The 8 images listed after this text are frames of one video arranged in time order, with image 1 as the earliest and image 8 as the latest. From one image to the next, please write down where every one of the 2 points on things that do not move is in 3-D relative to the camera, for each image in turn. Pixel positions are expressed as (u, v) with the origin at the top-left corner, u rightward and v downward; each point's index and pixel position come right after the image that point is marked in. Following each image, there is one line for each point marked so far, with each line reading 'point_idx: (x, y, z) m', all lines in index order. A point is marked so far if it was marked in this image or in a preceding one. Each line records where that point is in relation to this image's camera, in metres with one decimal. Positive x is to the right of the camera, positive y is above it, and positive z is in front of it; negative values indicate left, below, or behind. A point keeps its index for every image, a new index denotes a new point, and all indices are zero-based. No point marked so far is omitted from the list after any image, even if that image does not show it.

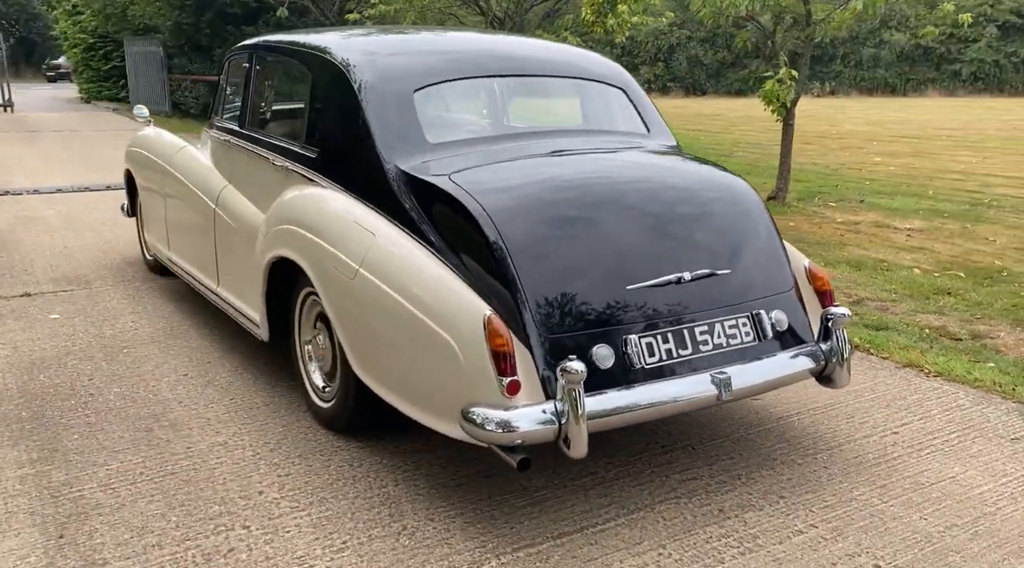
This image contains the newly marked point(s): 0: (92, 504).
0: (-1.6, -0.8, +3.4) m
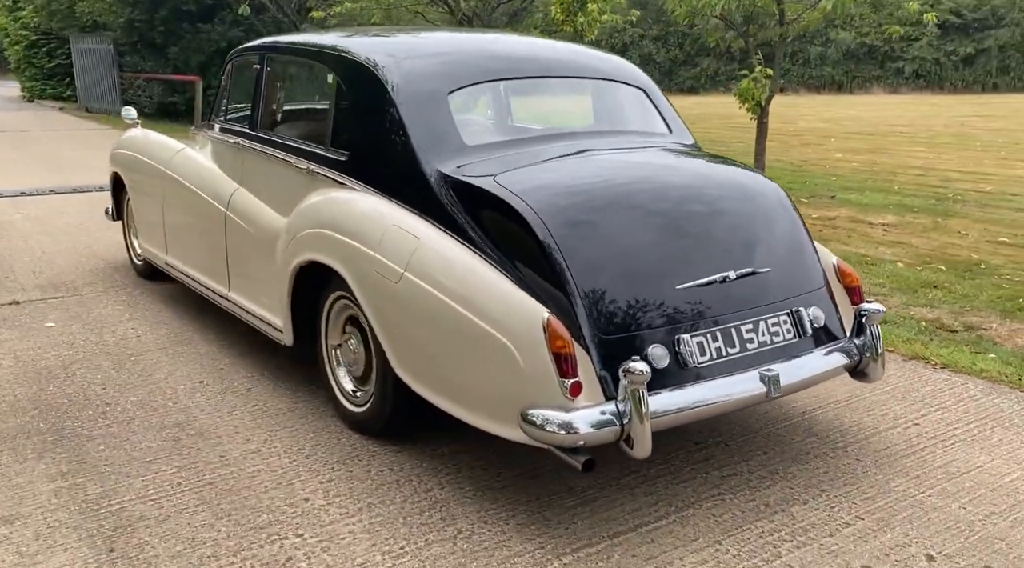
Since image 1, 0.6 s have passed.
0: (-1.4, -0.9, +3.4) m
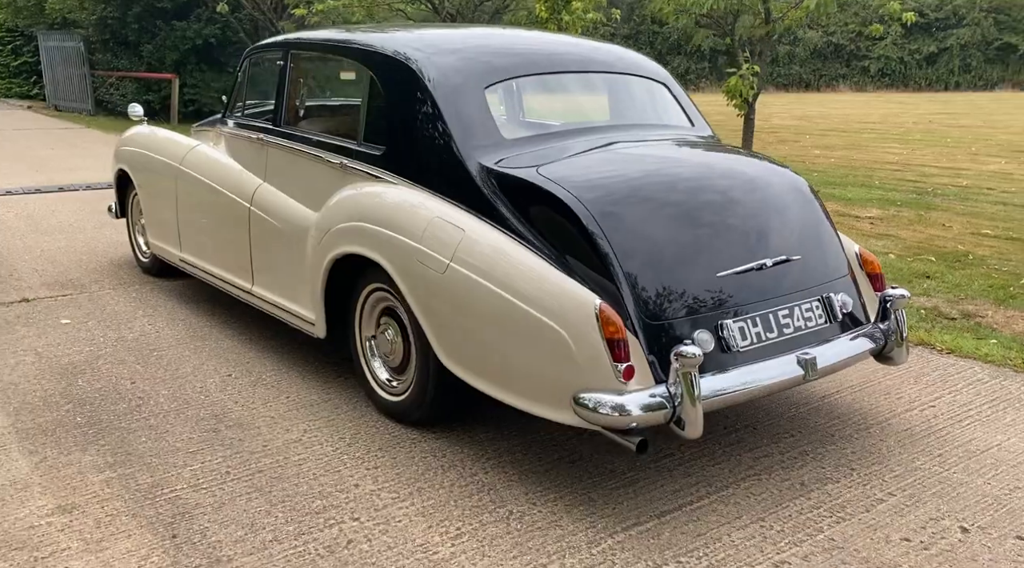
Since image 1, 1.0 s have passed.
0: (-1.2, -0.8, +3.4) m
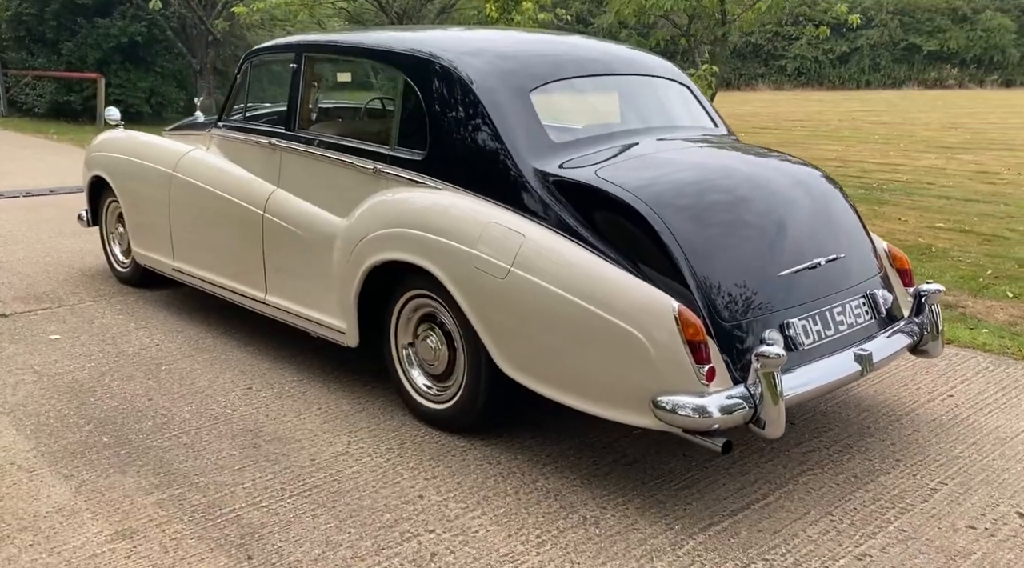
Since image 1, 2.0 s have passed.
0: (-0.9, -0.9, +3.3) m
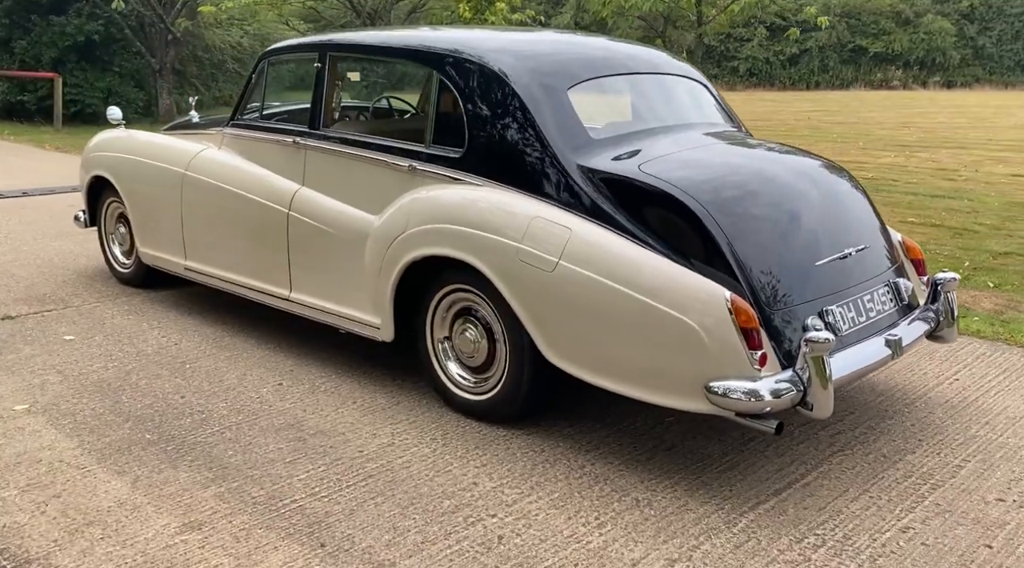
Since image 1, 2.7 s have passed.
0: (-0.7, -0.8, +3.4) m
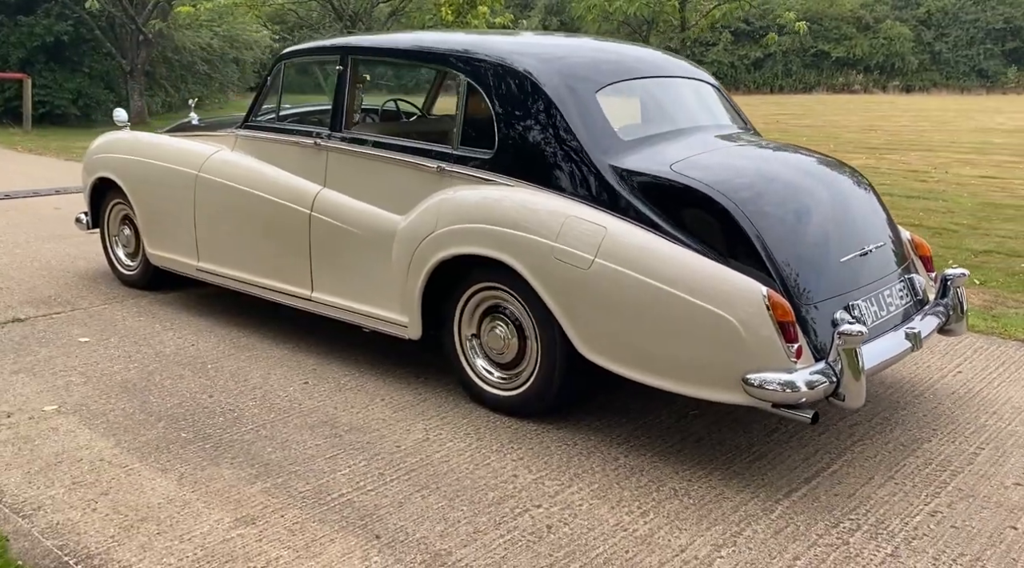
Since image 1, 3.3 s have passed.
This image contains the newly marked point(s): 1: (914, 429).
0: (-0.5, -0.8, +3.4) m
1: (+1.8, -0.7, +4.2) m
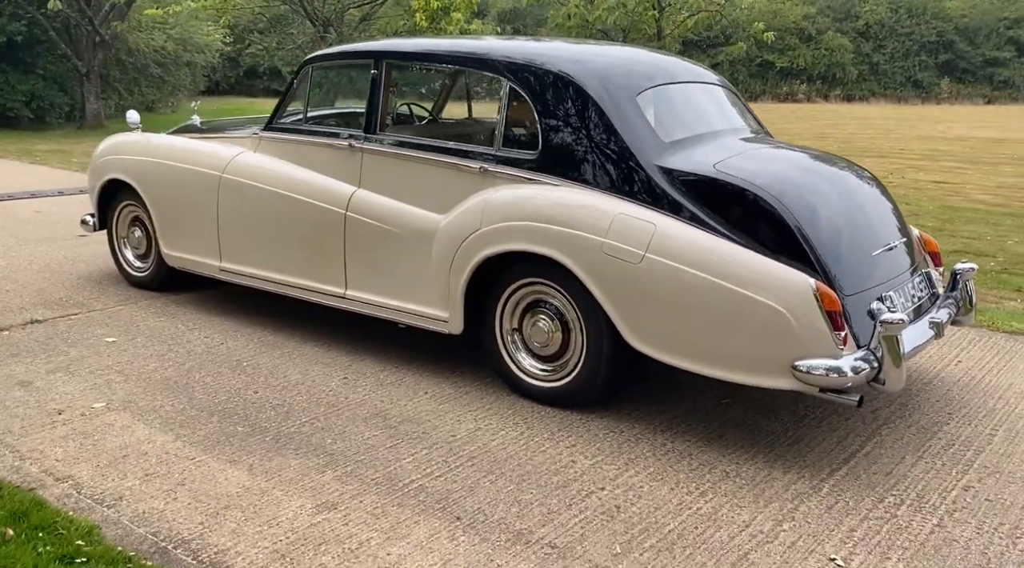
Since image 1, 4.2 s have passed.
0: (-0.3, -0.8, +3.6) m
1: (+2.1, -0.6, +4.5) m
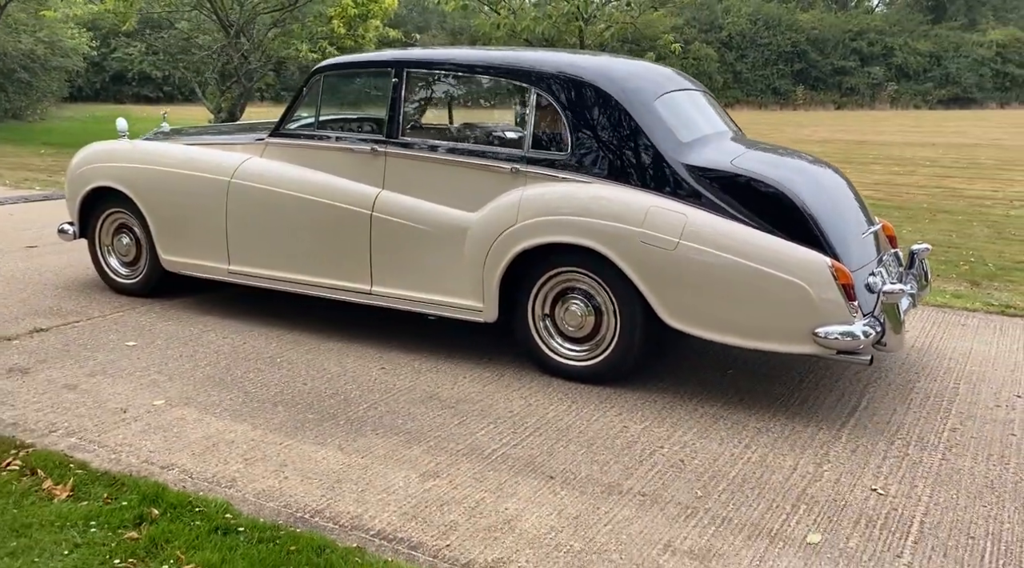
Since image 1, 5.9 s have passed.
0: (+0.1, -0.8, +4.0) m
1: (+2.2, -0.5, +5.2) m
